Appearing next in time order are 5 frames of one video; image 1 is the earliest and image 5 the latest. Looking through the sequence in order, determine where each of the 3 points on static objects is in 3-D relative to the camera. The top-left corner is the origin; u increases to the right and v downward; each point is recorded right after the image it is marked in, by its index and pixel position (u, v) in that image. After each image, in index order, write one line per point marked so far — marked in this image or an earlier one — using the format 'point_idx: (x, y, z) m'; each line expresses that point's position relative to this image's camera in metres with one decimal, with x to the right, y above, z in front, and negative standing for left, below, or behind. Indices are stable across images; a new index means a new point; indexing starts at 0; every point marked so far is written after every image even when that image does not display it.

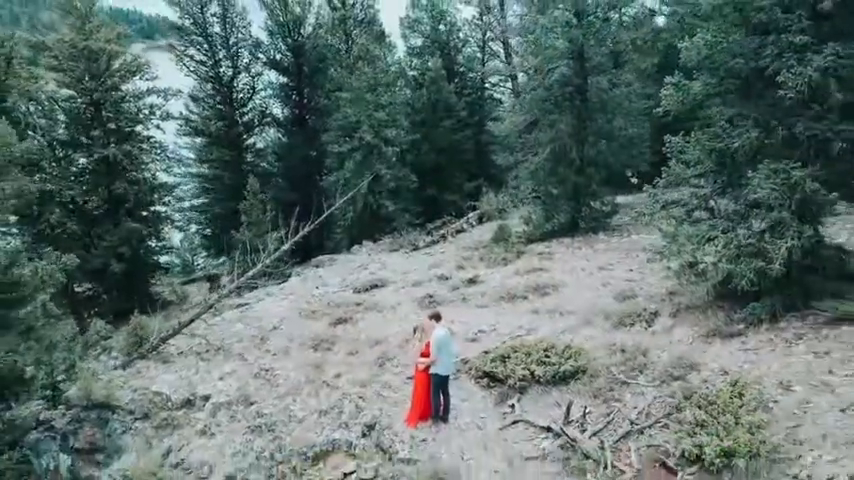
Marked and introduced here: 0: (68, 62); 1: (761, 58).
0: (-8.0, +4.0, +19.5) m
1: (+3.5, +1.9, +9.1) m
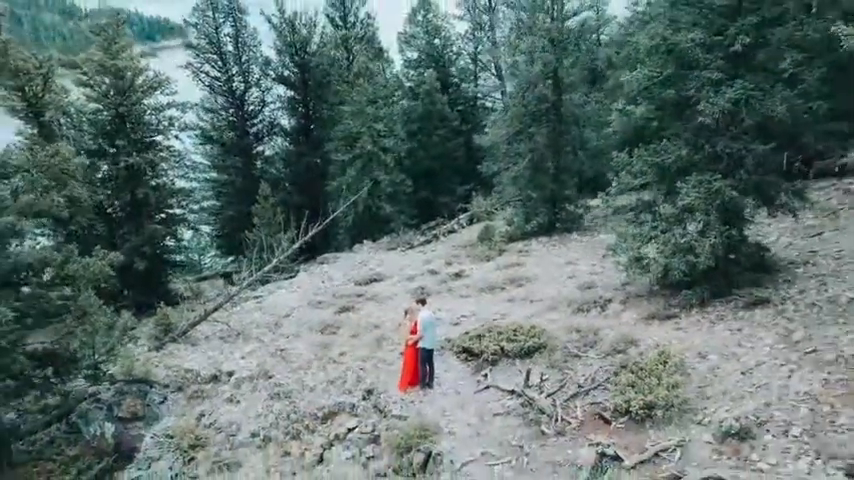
0: (-8.2, +4.0, +21.6) m
1: (+3.3, +1.9, +11.1) m
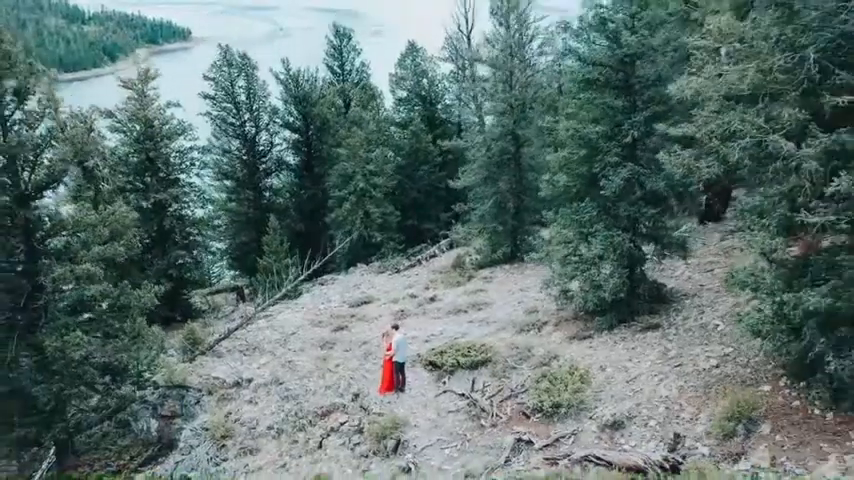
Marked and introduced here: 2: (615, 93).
0: (-8.6, +3.3, +25.2) m
1: (+2.9, +1.2, +14.7) m
2: (+3.1, +2.4, +14.5) m
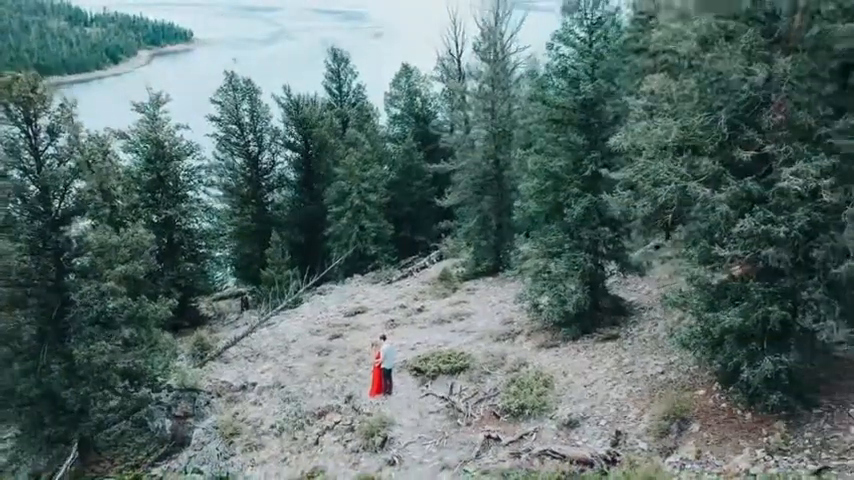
0: (-8.9, +3.0, +27.1) m
1: (+2.6, +0.8, +16.7) m
2: (+2.8, +2.0, +16.4) m
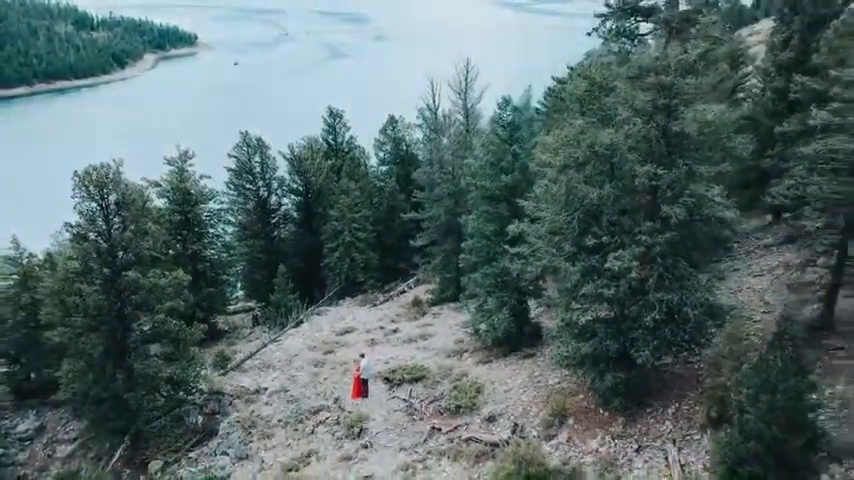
0: (-9.7, +1.8, +33.1) m
1: (+1.7, -0.3, +22.6) m
2: (+2.0, +0.9, +22.3) m
